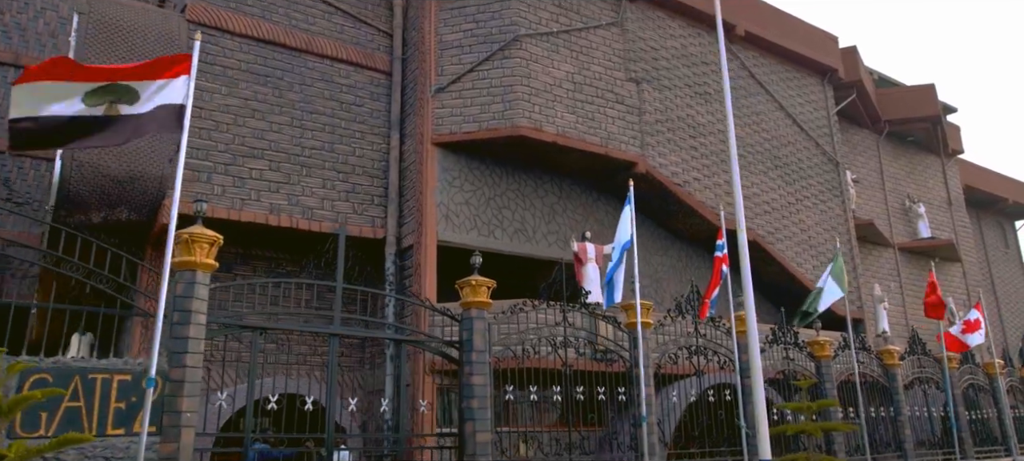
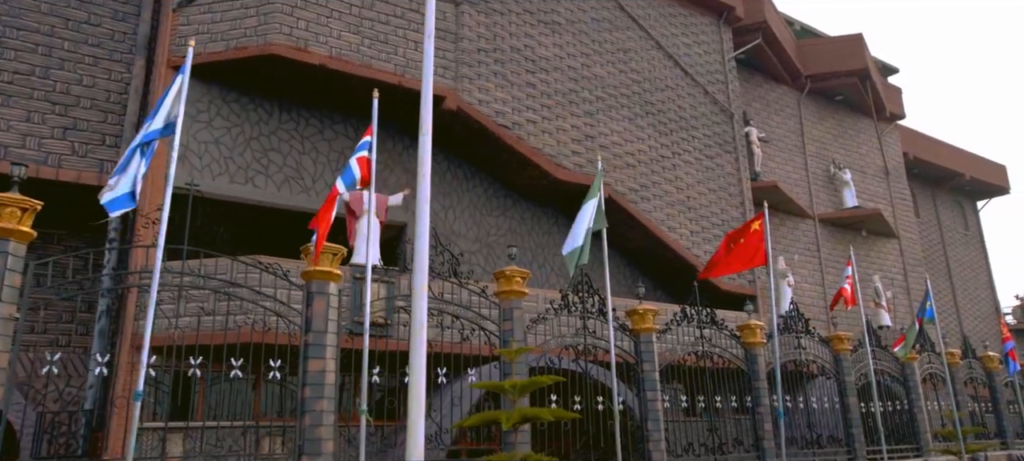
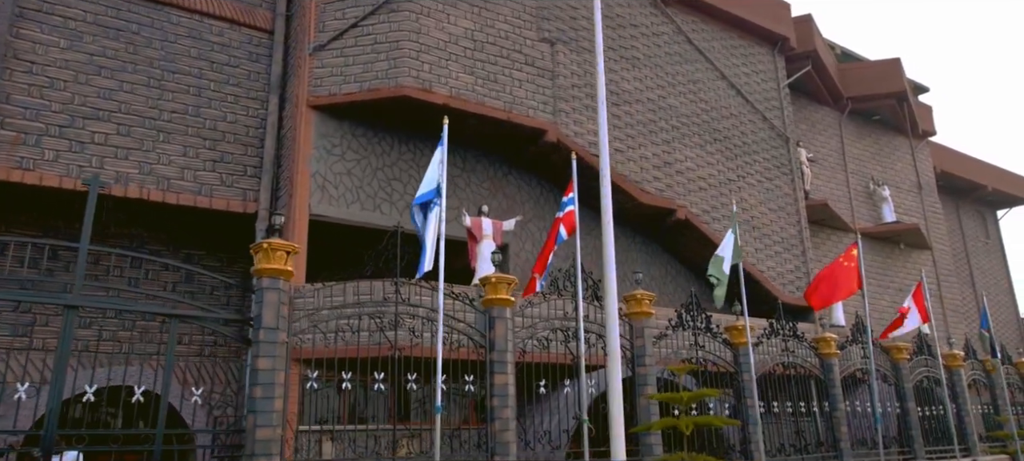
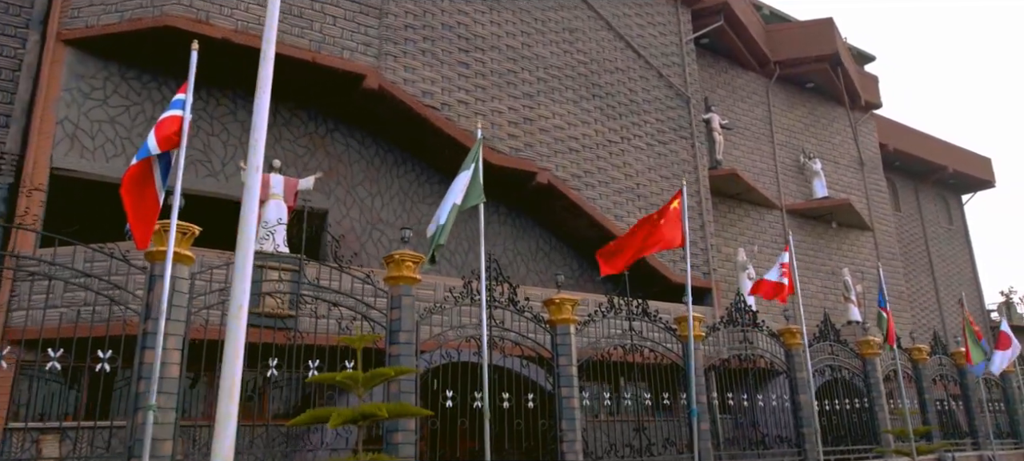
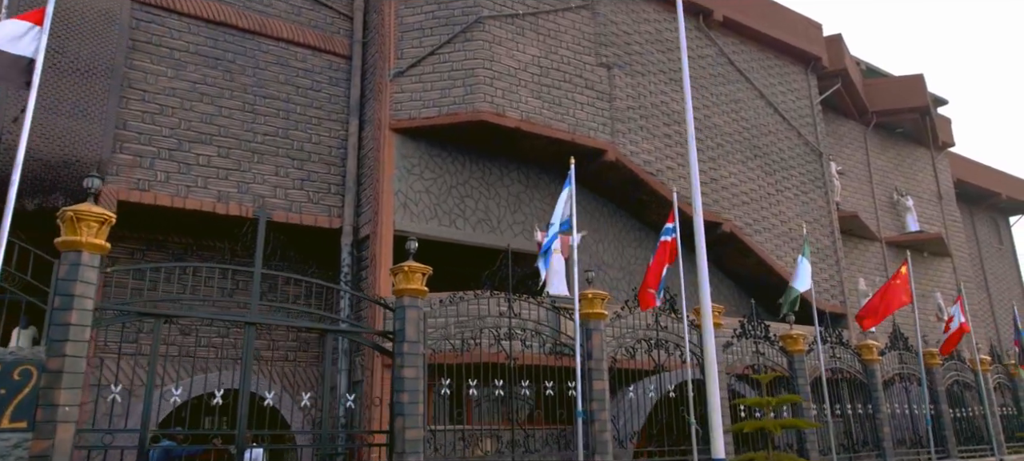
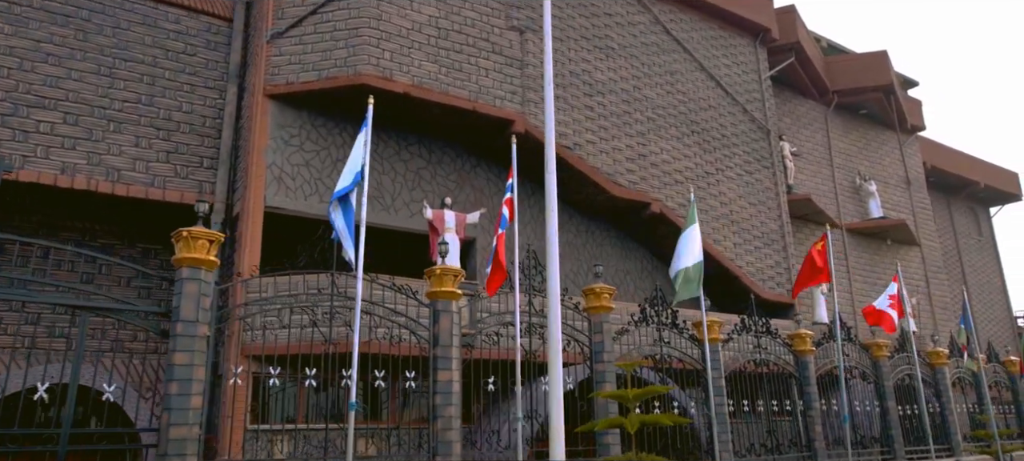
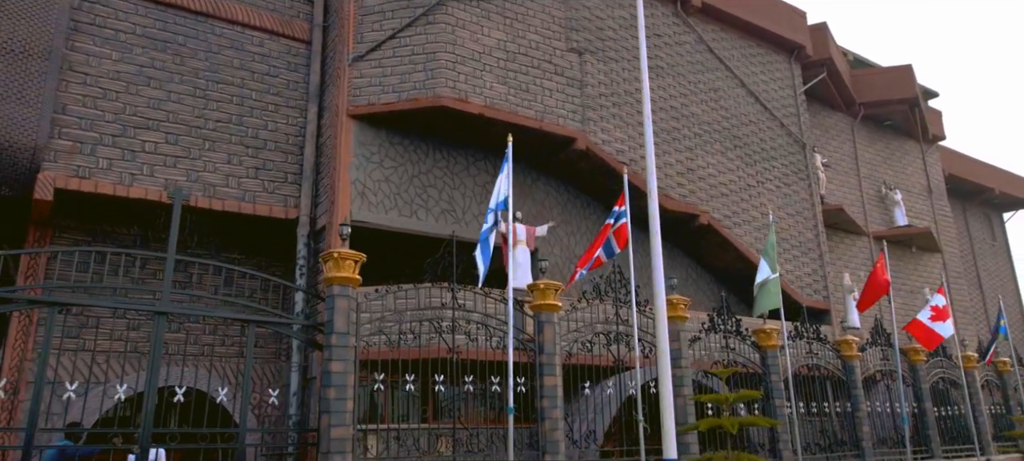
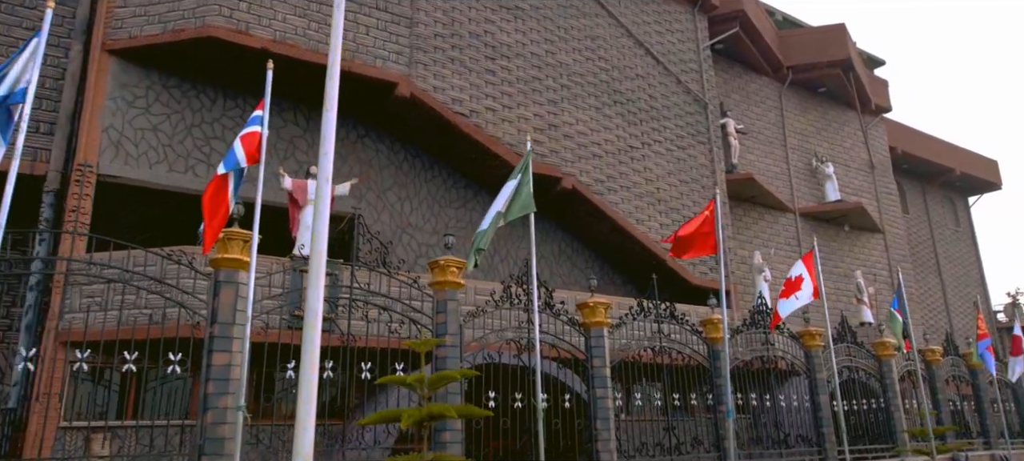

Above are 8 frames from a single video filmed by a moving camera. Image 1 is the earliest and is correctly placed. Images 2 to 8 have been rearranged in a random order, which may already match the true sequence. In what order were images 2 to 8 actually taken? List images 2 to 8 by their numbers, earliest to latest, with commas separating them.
5, 7, 3, 6, 2, 8, 4
